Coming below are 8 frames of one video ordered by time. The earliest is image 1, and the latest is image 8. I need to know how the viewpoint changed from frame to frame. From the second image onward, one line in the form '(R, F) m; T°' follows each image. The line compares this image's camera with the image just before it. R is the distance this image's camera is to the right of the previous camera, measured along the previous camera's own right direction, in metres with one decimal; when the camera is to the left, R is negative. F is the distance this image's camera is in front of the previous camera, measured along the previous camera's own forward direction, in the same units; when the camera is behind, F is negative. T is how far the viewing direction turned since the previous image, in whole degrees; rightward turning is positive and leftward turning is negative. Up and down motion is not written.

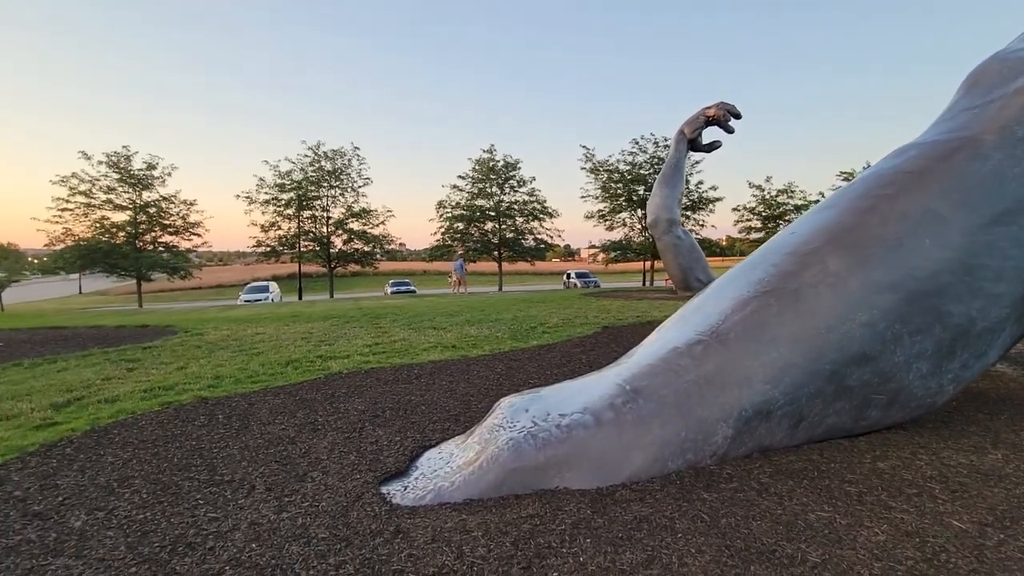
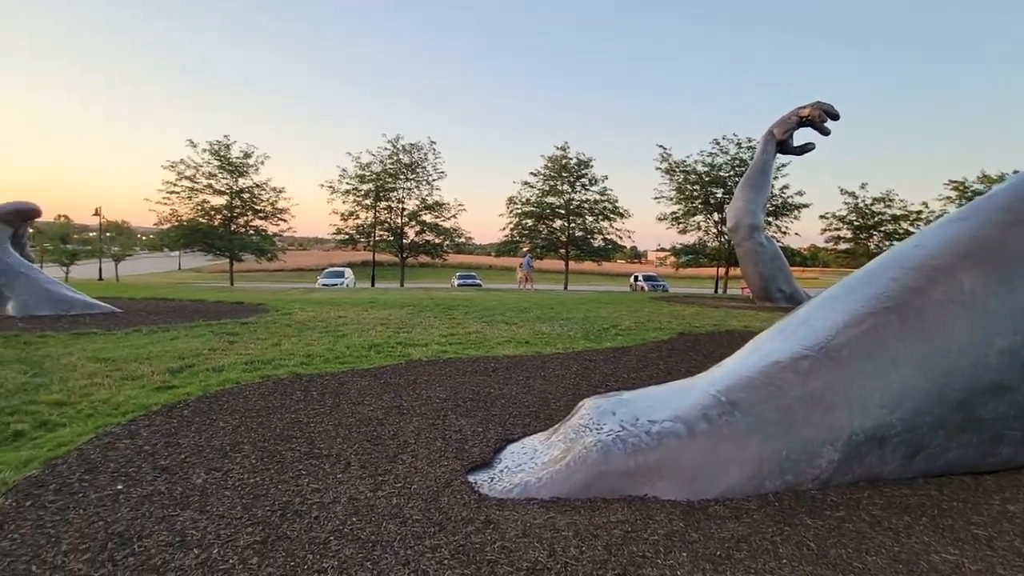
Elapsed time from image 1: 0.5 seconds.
(-0.3, 0.0) m; -7°
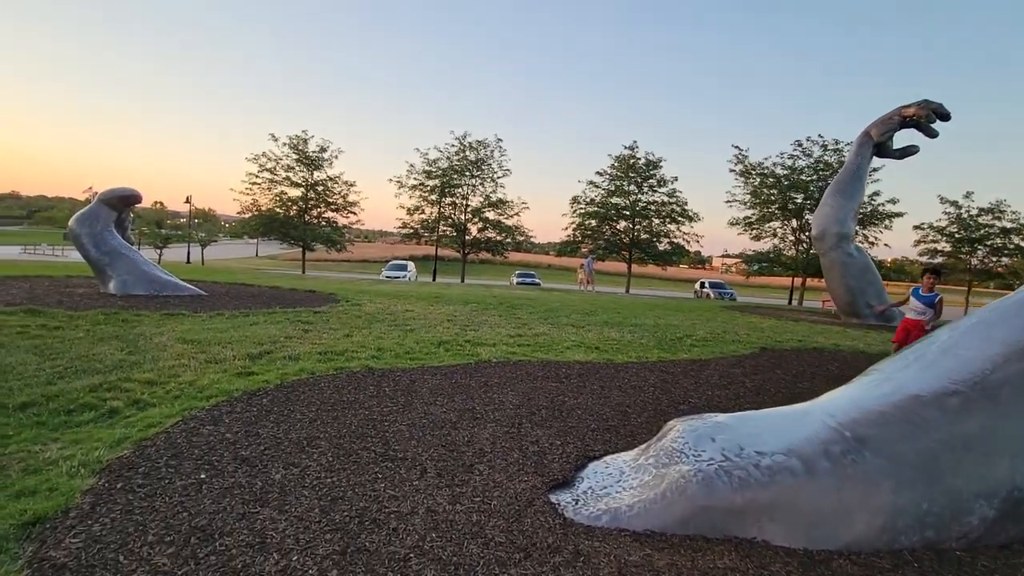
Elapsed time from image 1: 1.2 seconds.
(-0.3, +0.3) m; -6°
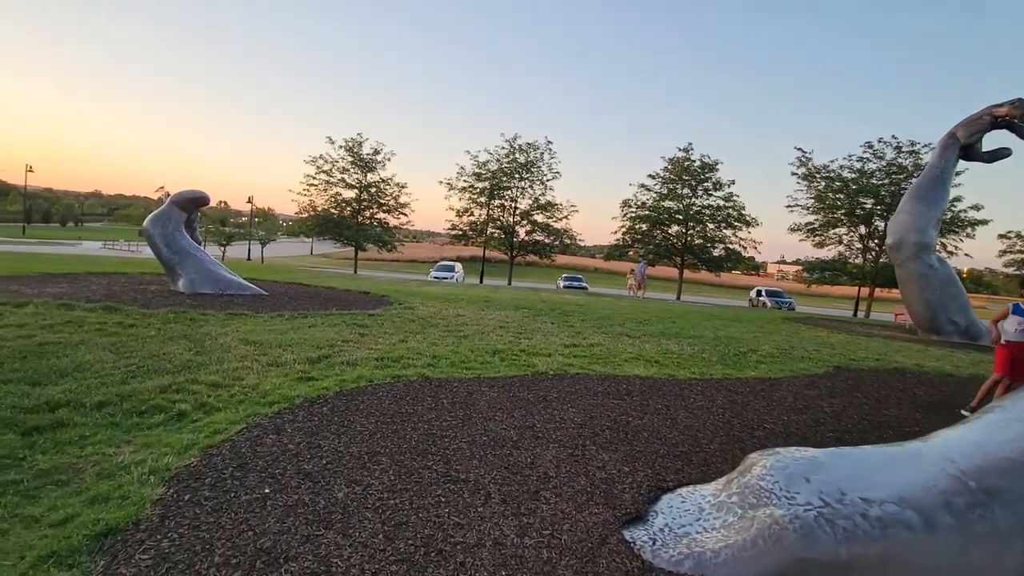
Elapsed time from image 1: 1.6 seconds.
(-0.2, +0.2) m; -5°
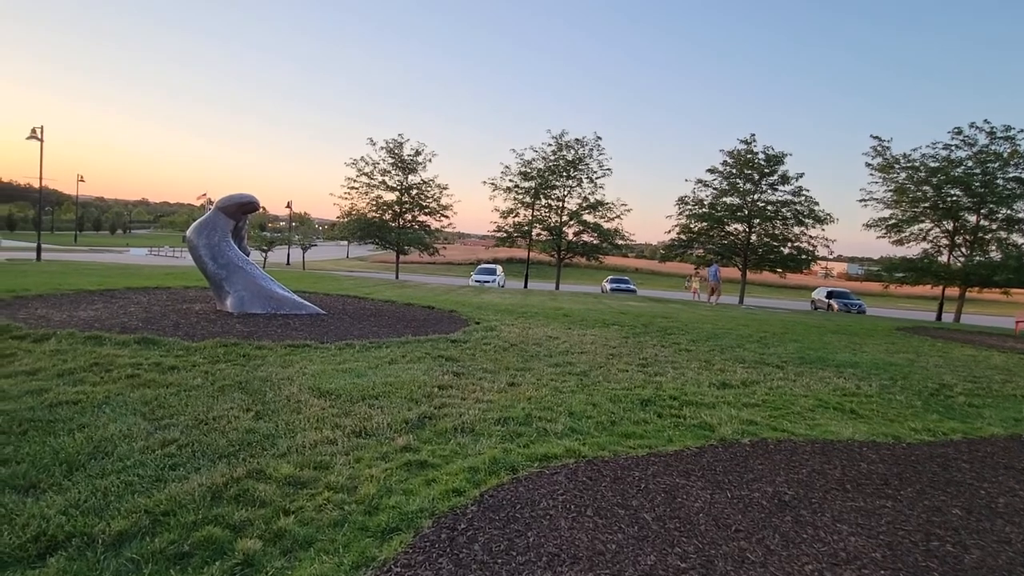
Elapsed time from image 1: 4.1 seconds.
(-1.5, +2.0) m; -3°
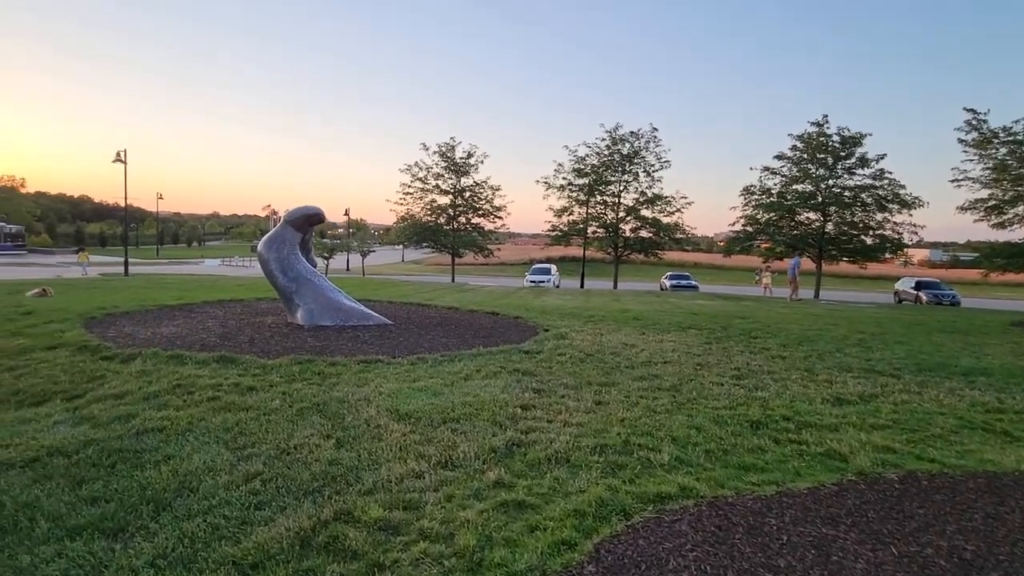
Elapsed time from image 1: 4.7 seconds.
(-0.4, +0.5) m; -6°
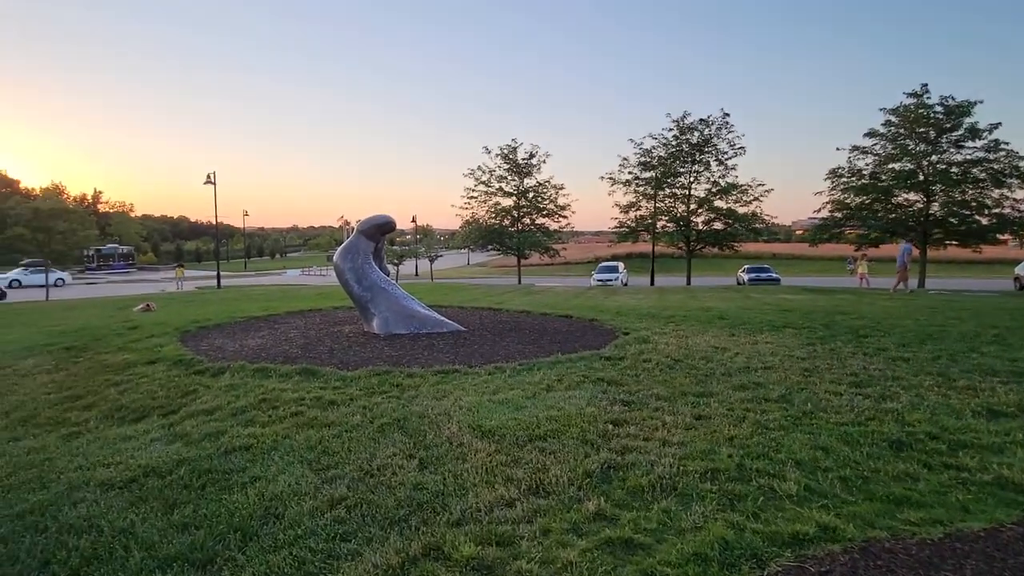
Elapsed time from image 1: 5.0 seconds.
(-0.2, +0.4) m; -7°
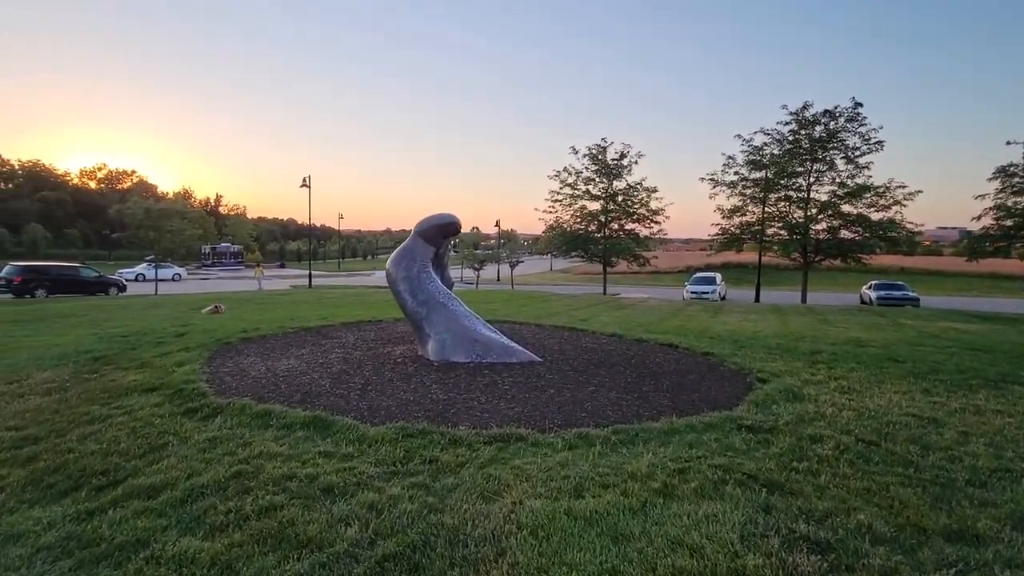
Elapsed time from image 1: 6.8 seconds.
(-0.1, +2.3) m; -9°
